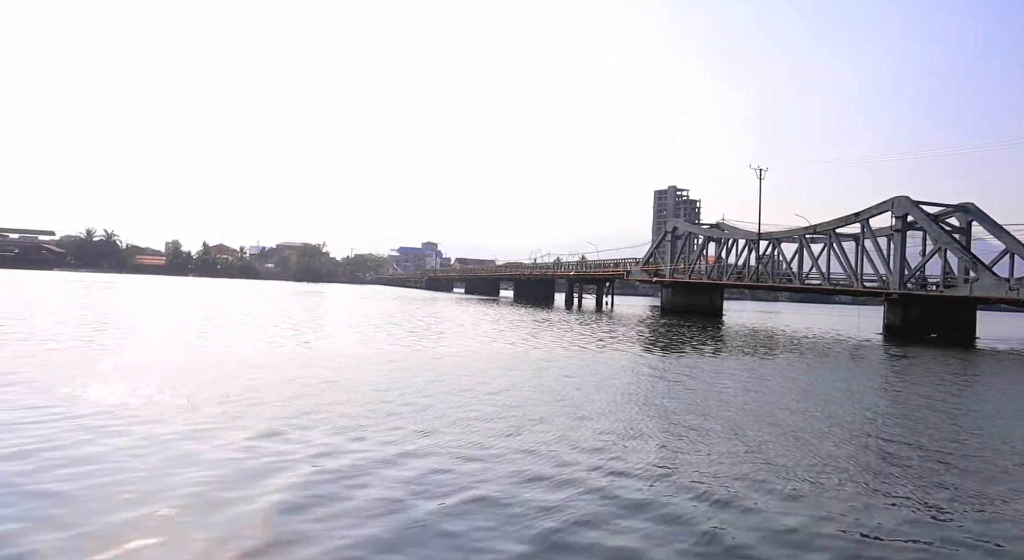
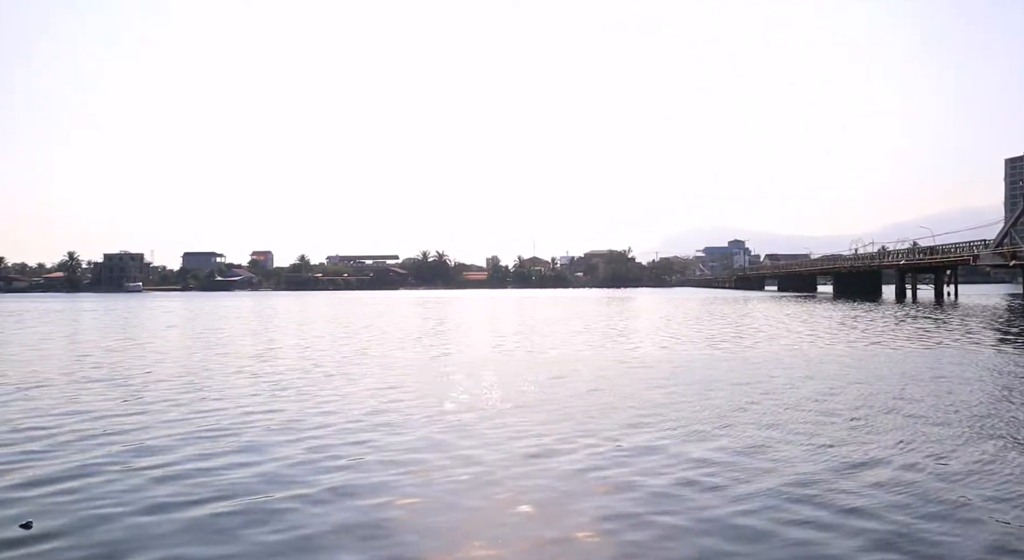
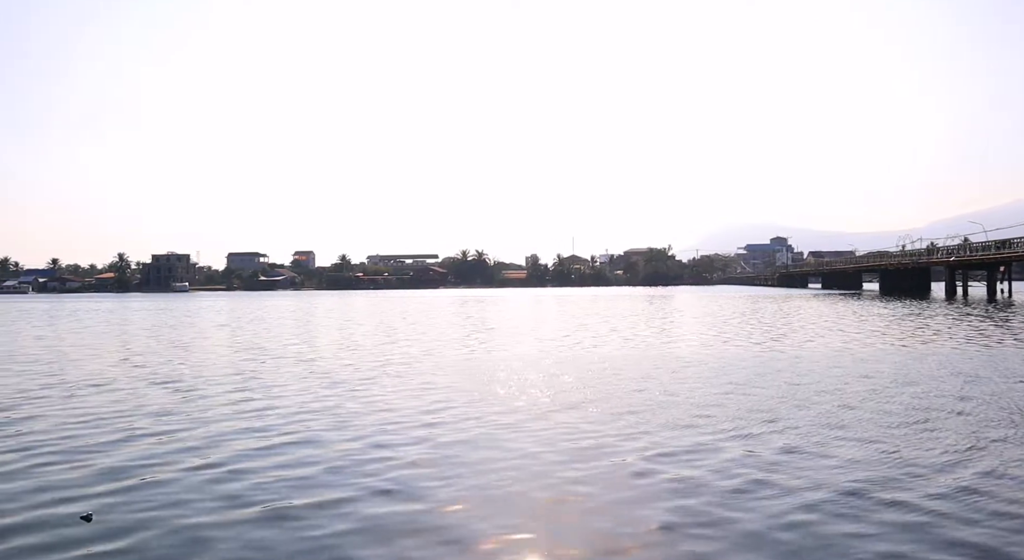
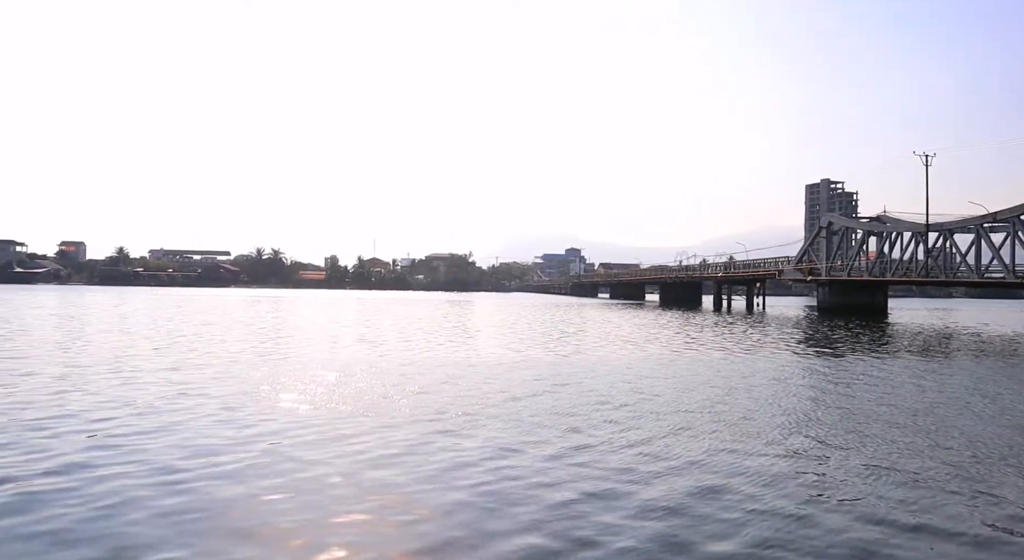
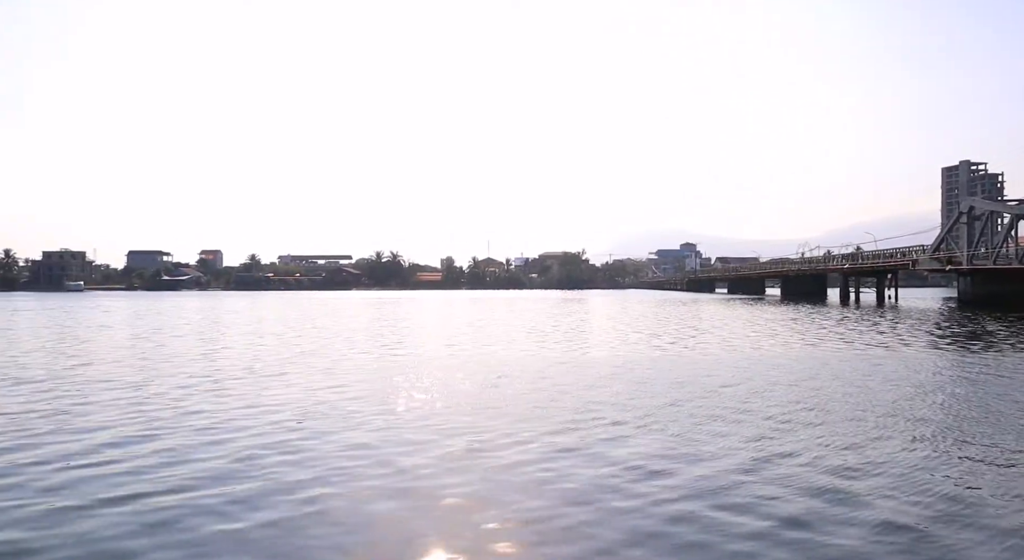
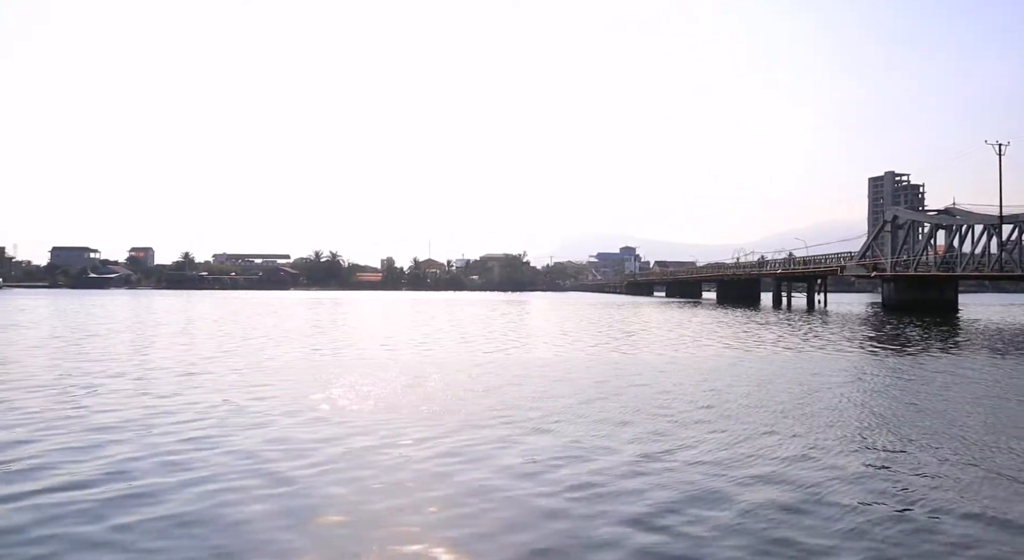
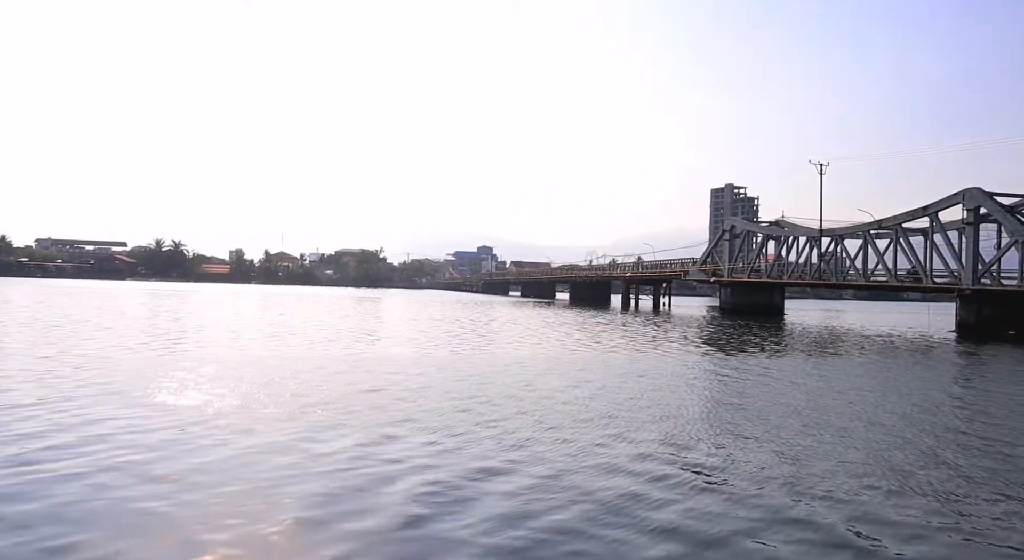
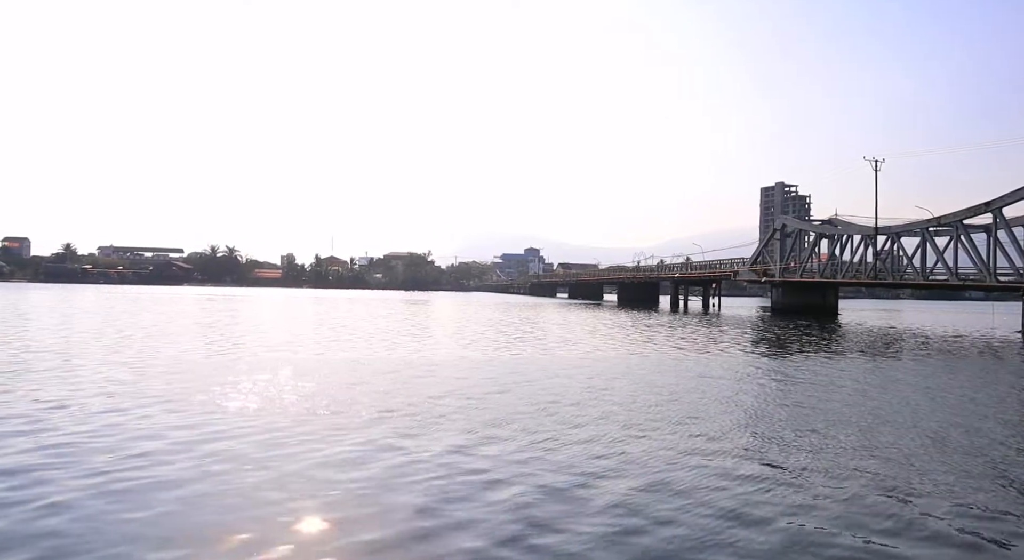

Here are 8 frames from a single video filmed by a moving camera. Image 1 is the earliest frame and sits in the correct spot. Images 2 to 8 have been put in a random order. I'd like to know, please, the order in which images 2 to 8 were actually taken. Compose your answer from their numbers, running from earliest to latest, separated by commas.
7, 8, 4, 6, 5, 2, 3
